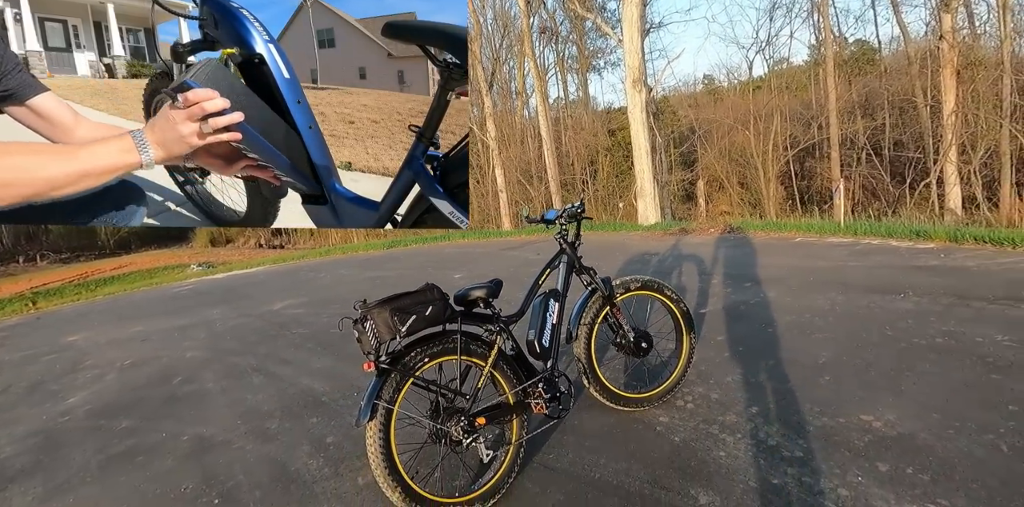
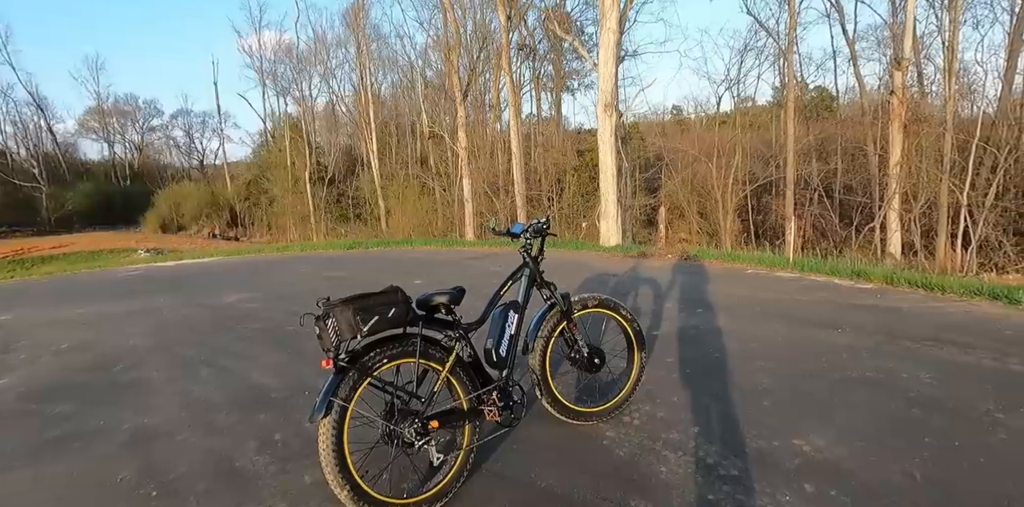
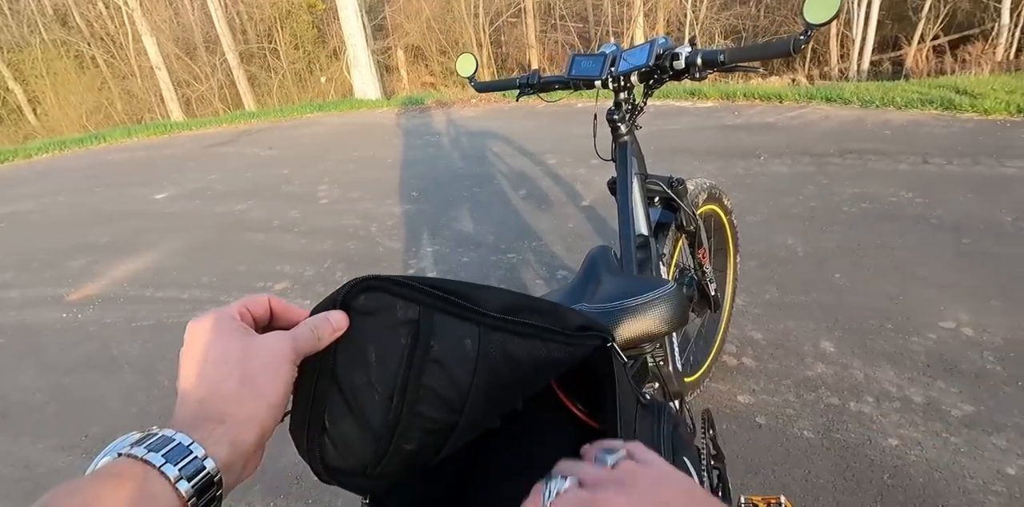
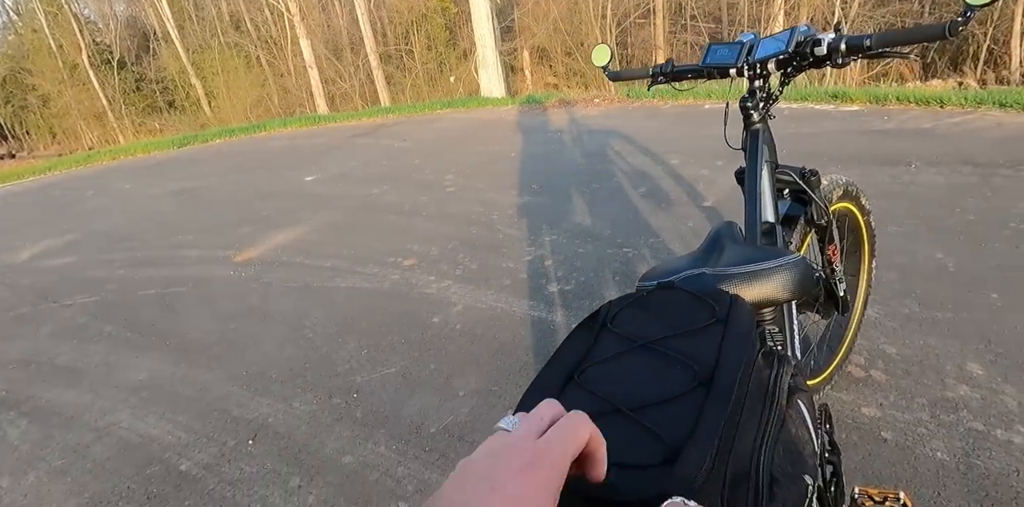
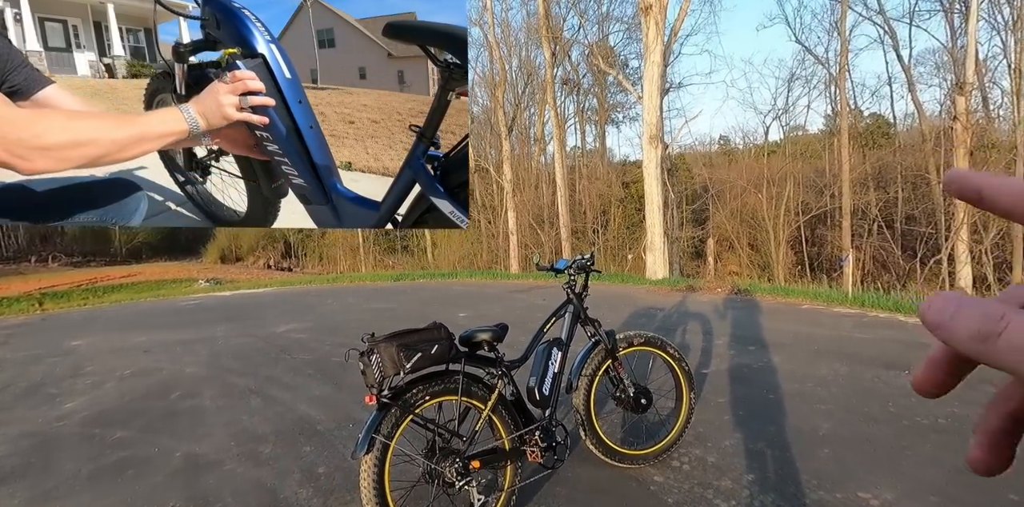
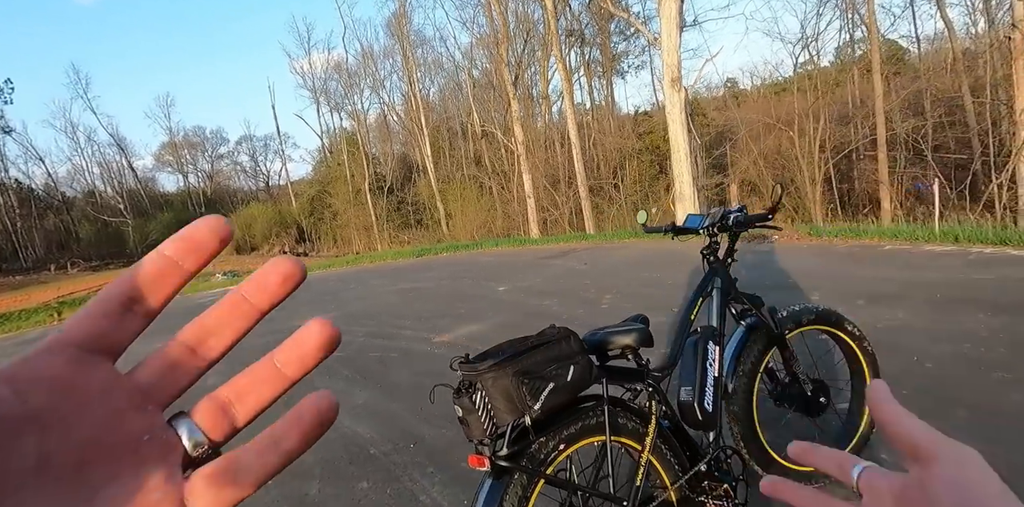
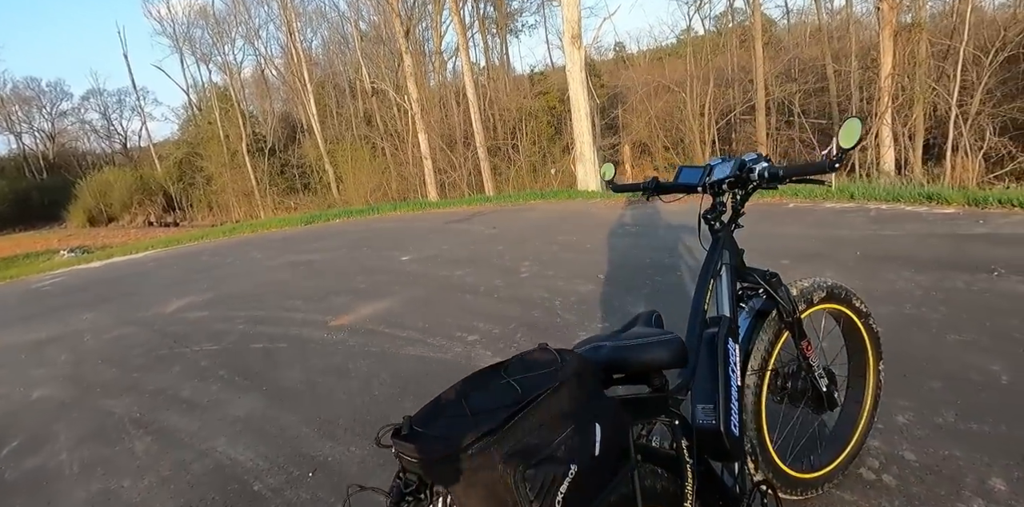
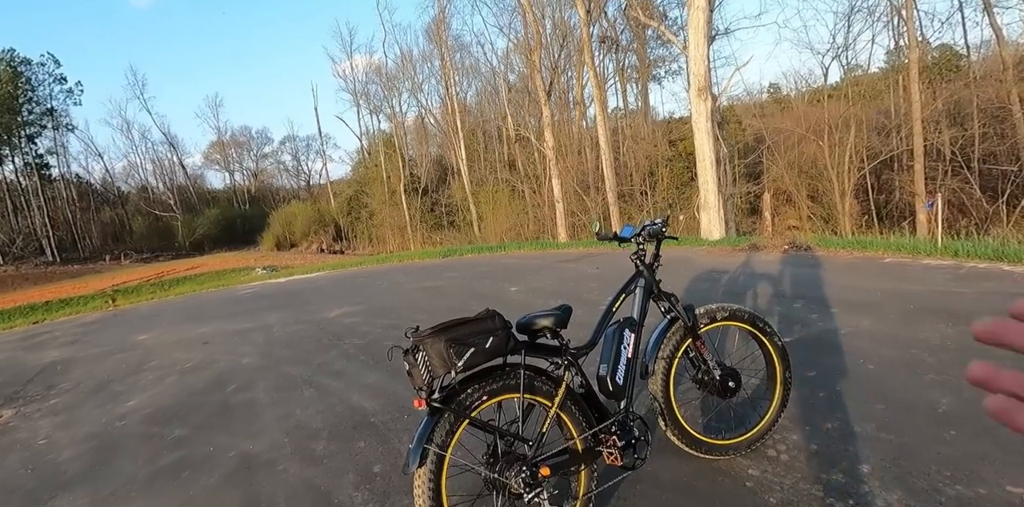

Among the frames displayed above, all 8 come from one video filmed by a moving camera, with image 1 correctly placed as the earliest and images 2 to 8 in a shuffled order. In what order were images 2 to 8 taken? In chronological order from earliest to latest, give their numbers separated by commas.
5, 2, 8, 6, 7, 4, 3
